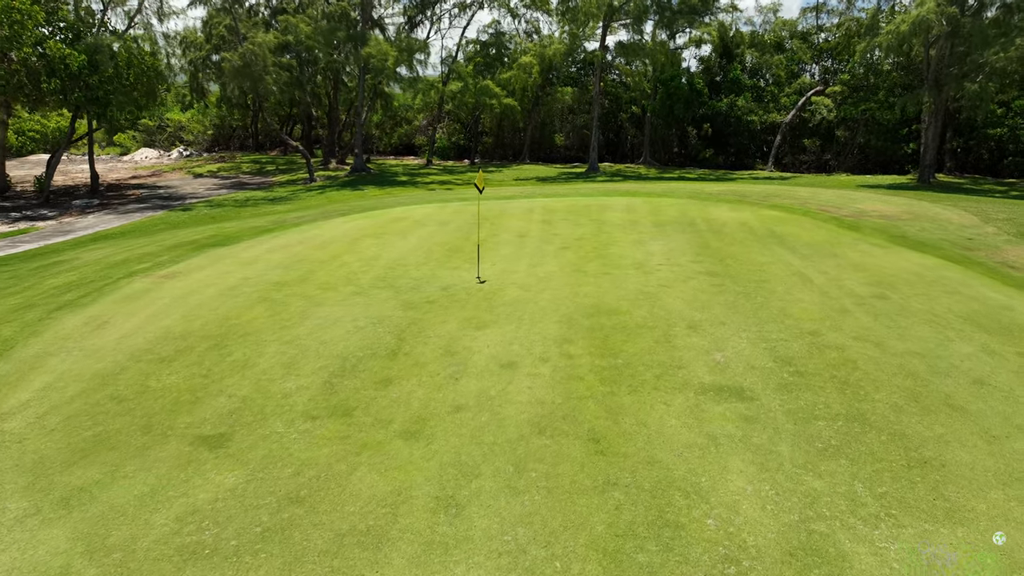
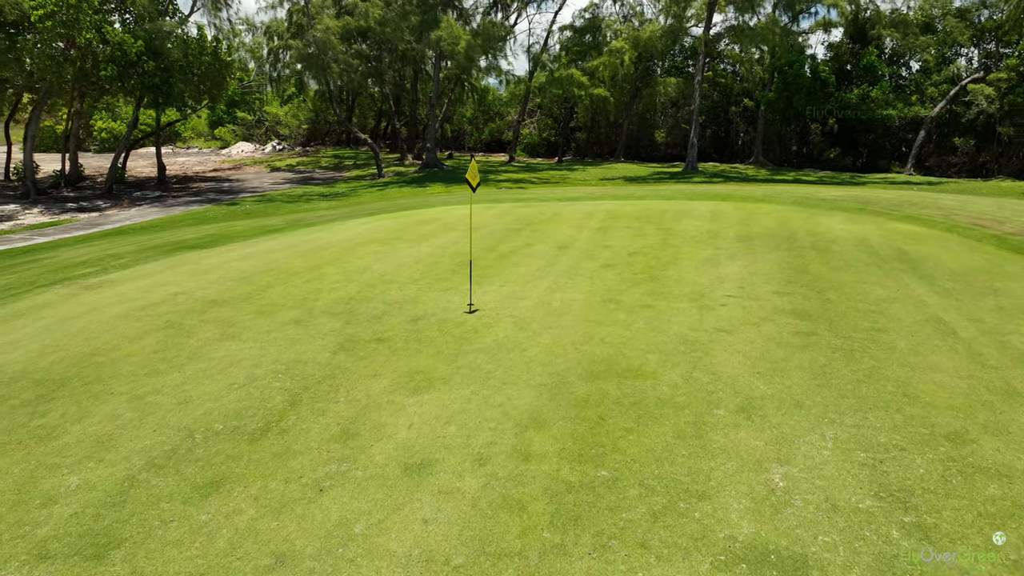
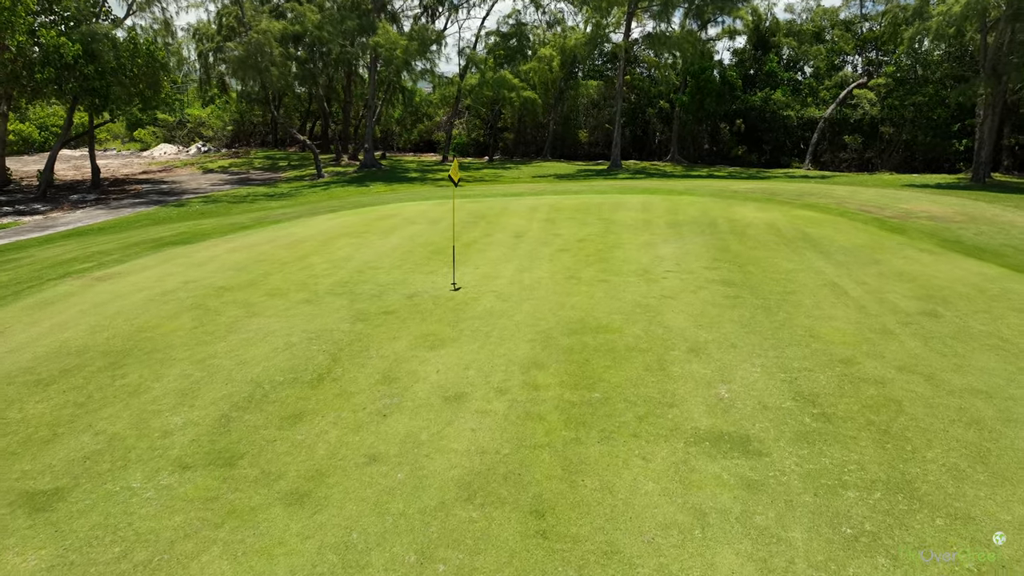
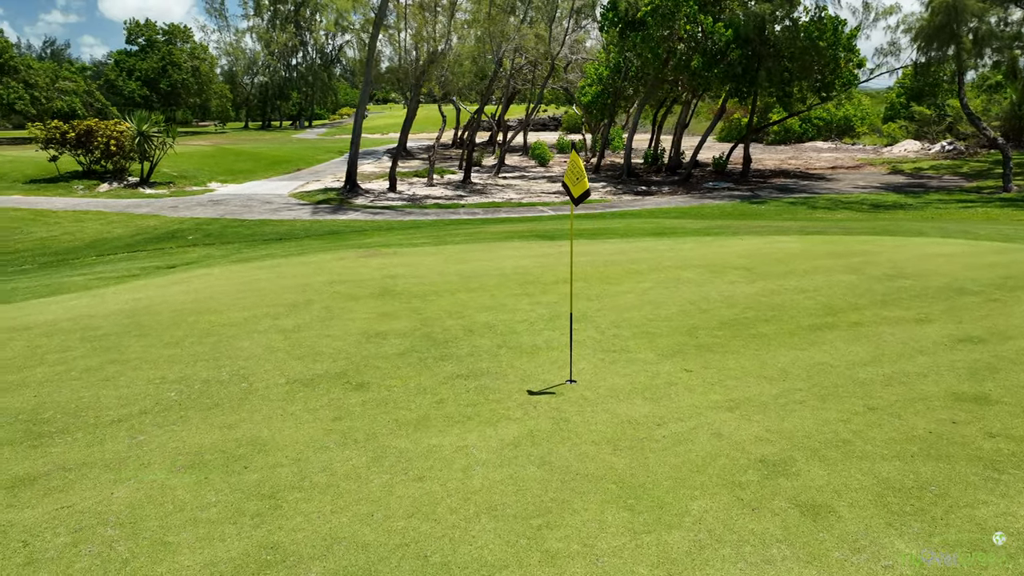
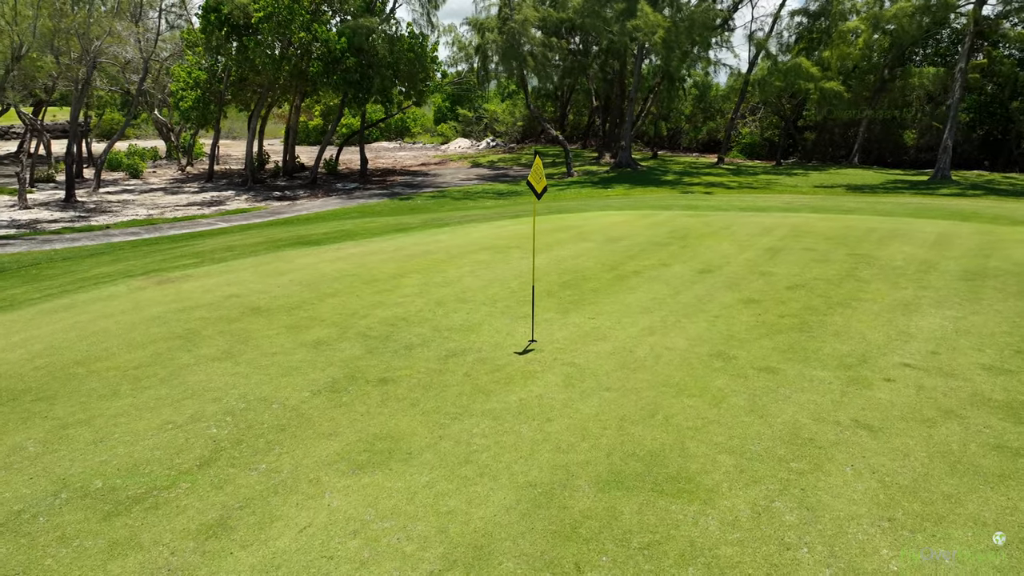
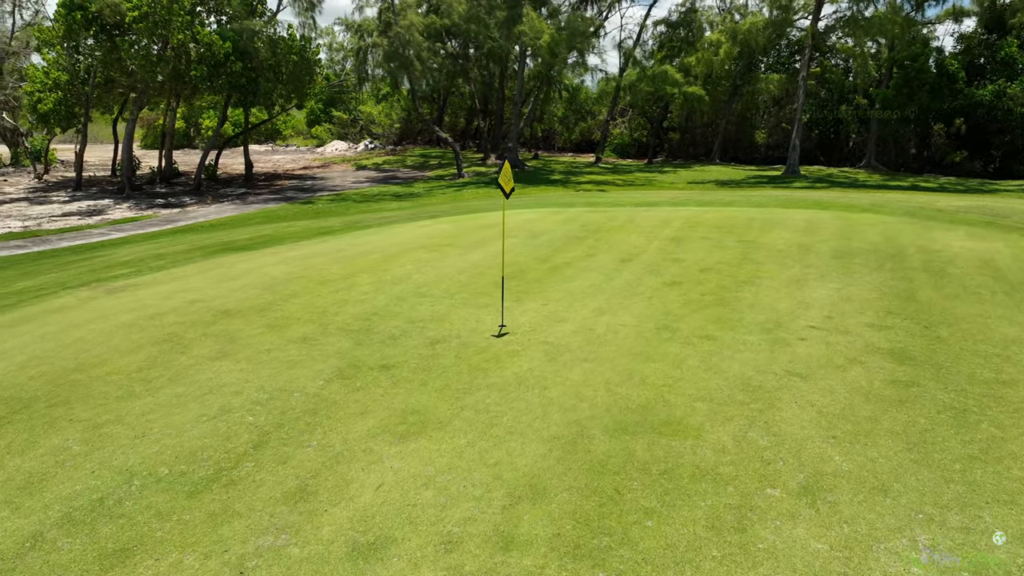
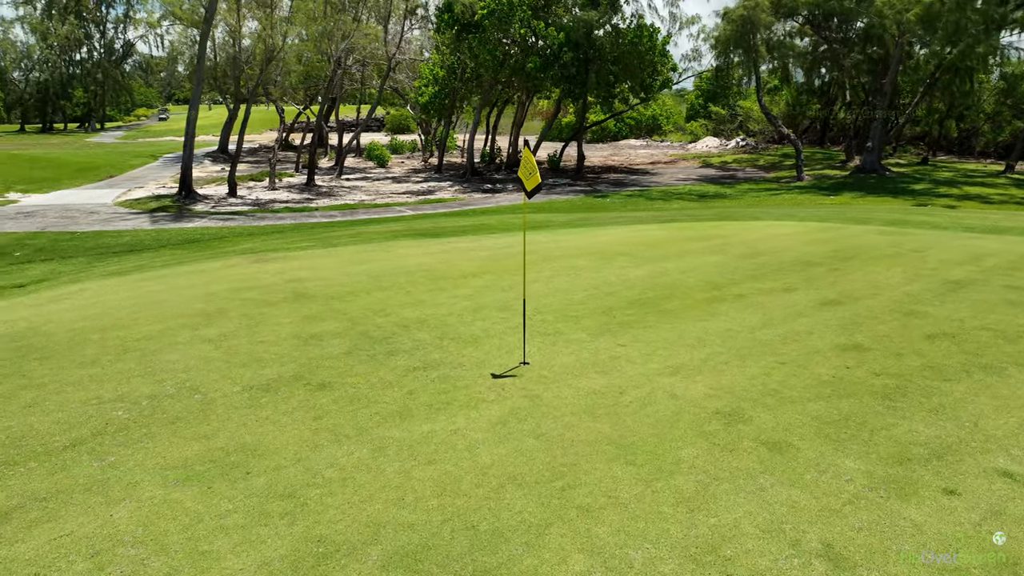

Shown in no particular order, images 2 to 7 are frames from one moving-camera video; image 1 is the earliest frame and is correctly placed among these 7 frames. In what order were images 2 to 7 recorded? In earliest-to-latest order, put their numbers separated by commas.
3, 2, 6, 5, 7, 4
